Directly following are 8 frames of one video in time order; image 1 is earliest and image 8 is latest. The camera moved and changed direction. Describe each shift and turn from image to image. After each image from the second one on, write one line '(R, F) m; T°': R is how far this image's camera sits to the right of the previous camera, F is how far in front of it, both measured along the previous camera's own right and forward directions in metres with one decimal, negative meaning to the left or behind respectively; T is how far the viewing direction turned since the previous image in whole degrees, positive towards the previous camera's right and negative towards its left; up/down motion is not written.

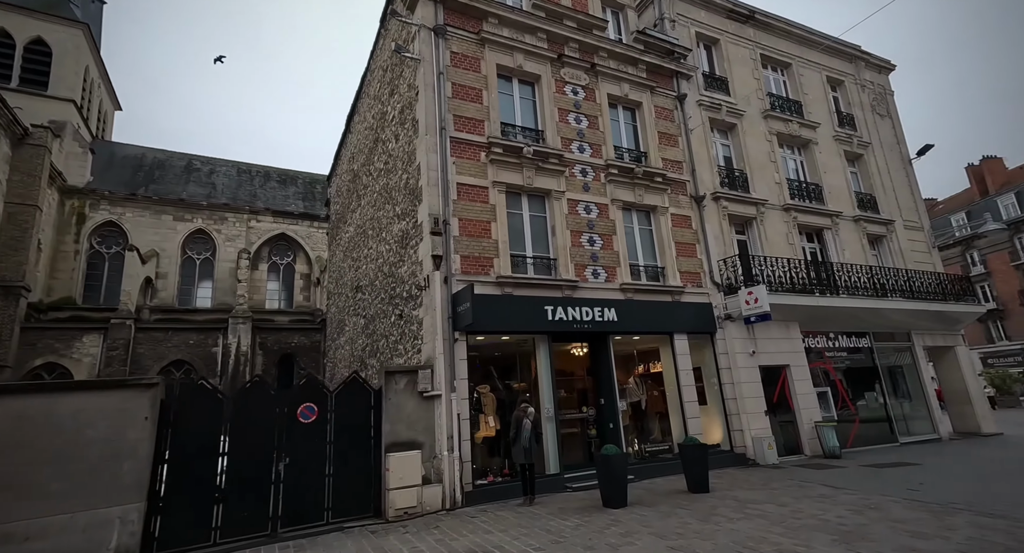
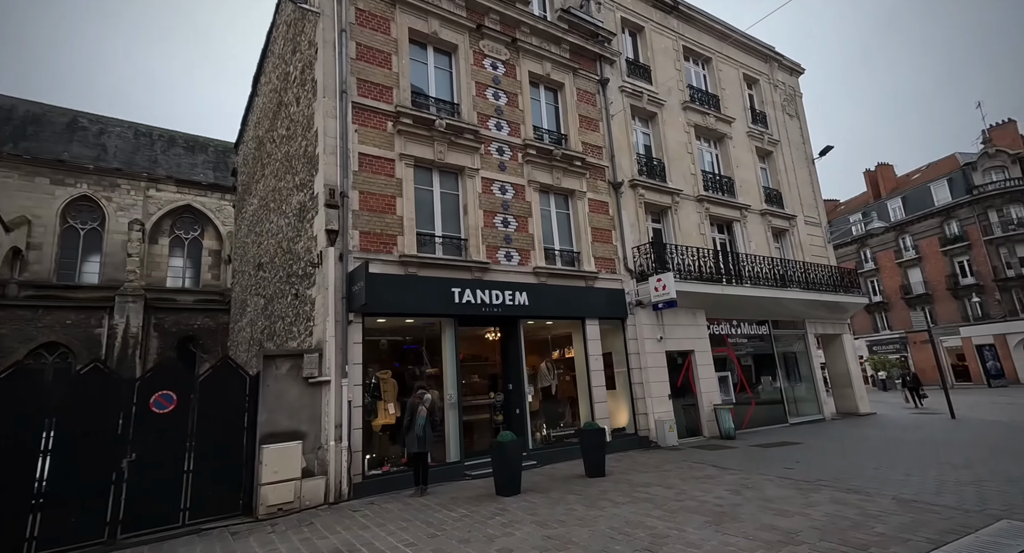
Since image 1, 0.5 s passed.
(+0.5, +0.3) m; +7°
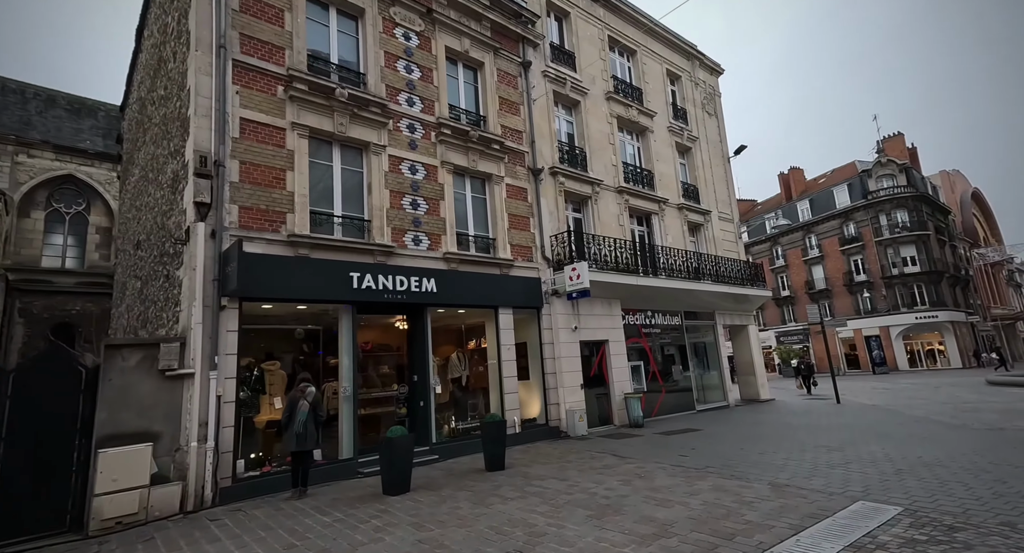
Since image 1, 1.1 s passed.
(+0.5, +0.3) m; +7°
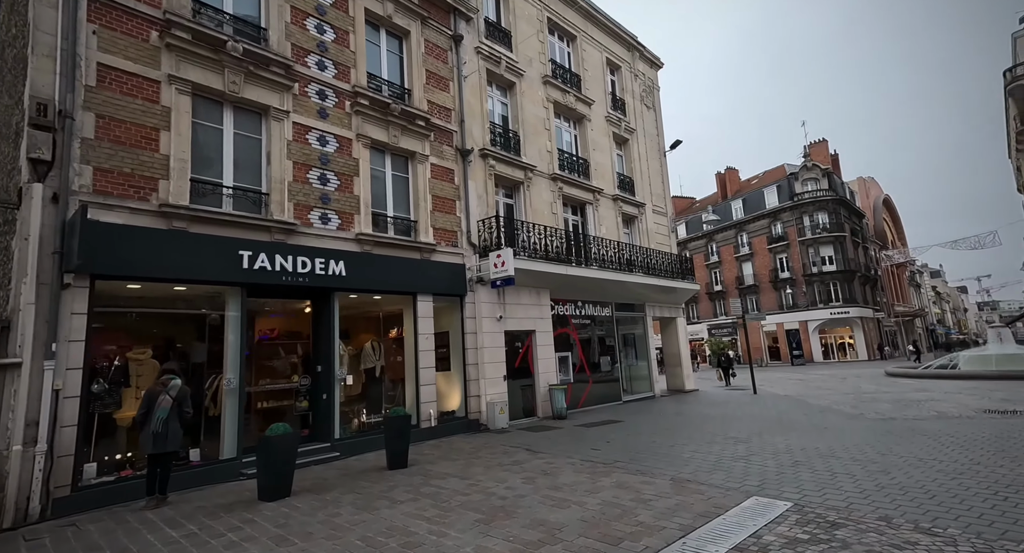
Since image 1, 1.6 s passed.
(+0.5, +0.4) m; +6°
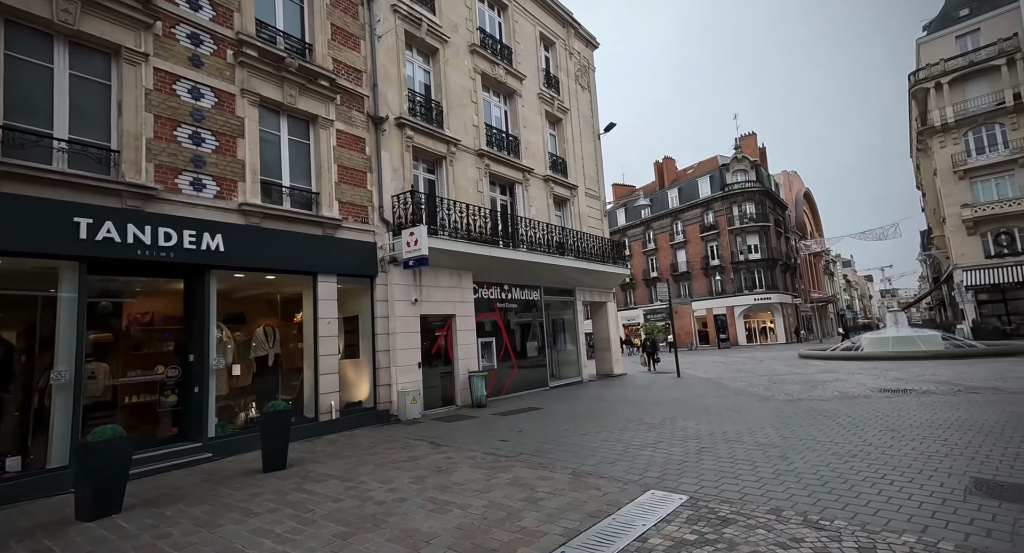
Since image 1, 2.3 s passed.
(+0.6, +0.6) m; +7°
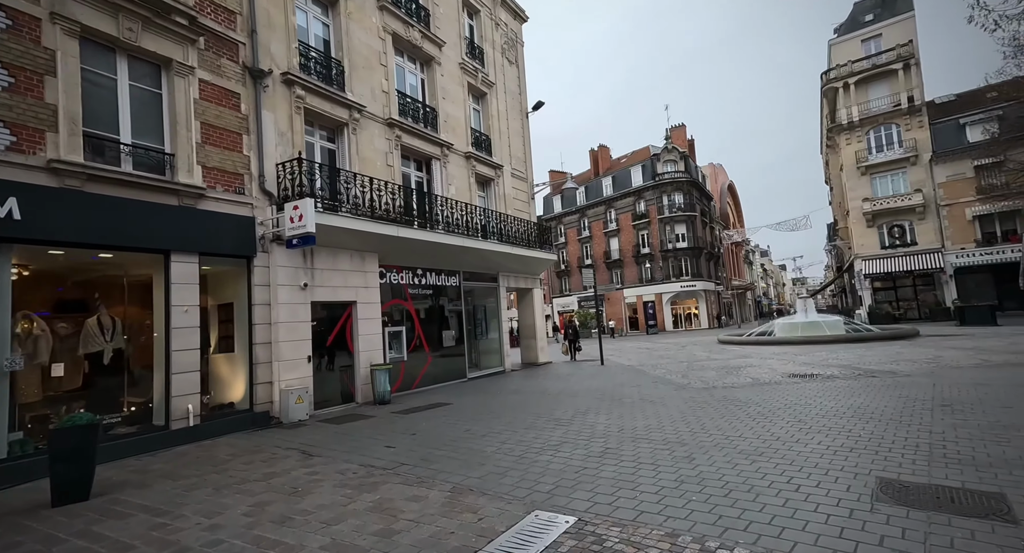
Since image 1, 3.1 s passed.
(+0.6, +0.8) m; +7°
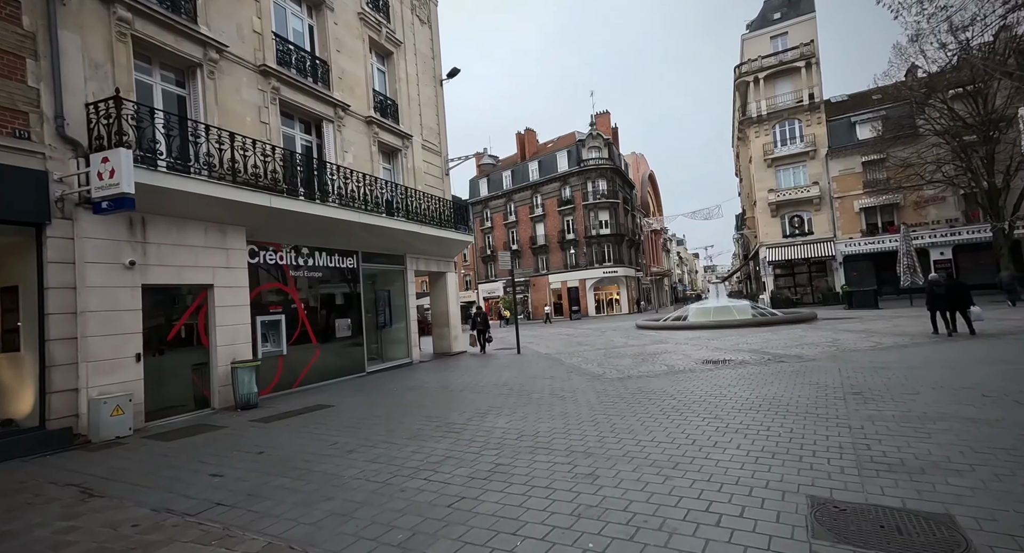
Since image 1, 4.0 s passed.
(+0.6, +1.2) m; +9°
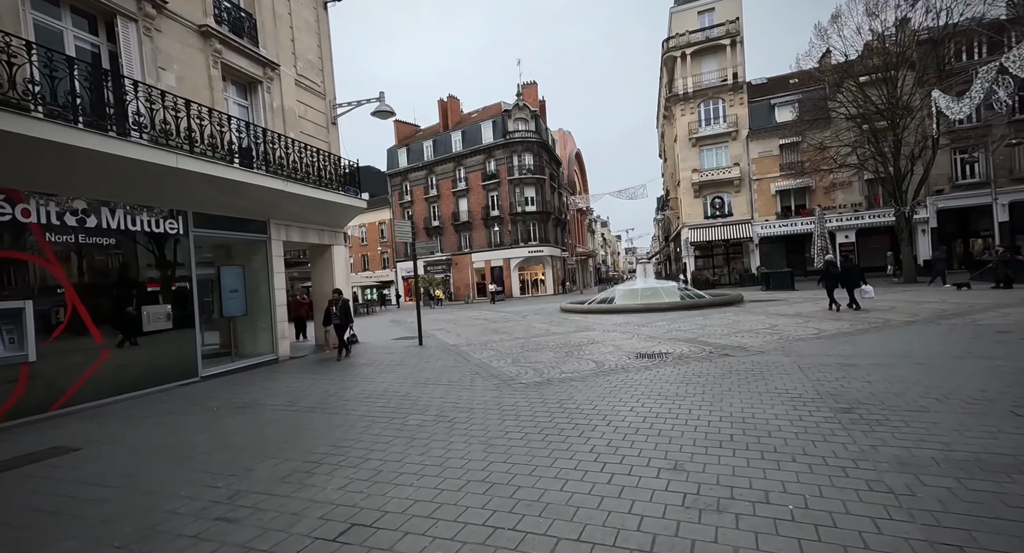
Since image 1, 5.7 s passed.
(+0.7, +2.6) m; +9°
